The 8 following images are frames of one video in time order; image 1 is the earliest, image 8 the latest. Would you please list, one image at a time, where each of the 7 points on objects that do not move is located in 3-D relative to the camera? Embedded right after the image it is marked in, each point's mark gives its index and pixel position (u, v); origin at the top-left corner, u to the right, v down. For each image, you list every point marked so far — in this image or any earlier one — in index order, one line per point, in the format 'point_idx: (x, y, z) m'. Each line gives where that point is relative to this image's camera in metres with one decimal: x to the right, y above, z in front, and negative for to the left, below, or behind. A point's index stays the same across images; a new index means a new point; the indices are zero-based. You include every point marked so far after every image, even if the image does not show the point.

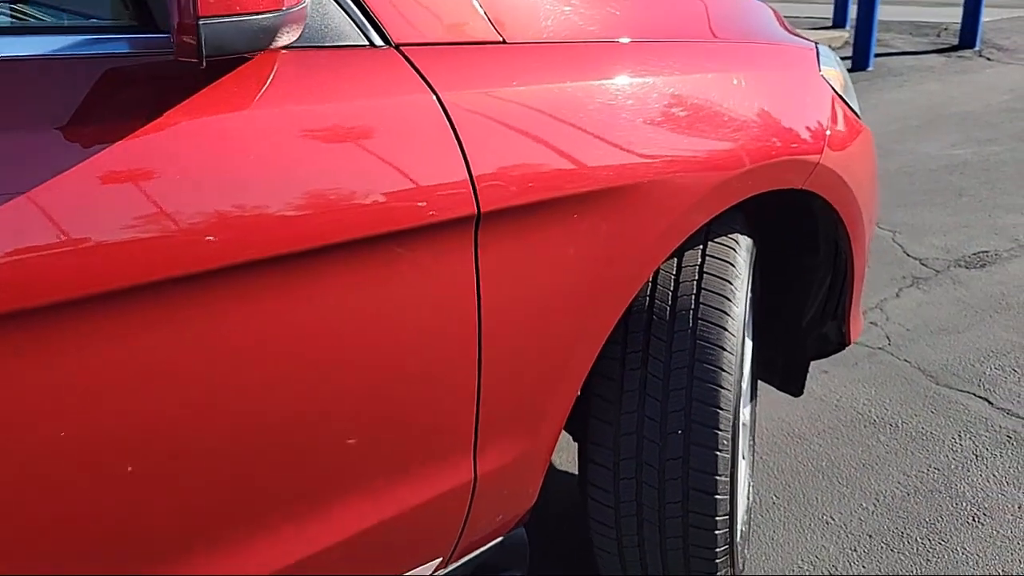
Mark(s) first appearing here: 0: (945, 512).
0: (+1.1, -0.5, +2.2) m
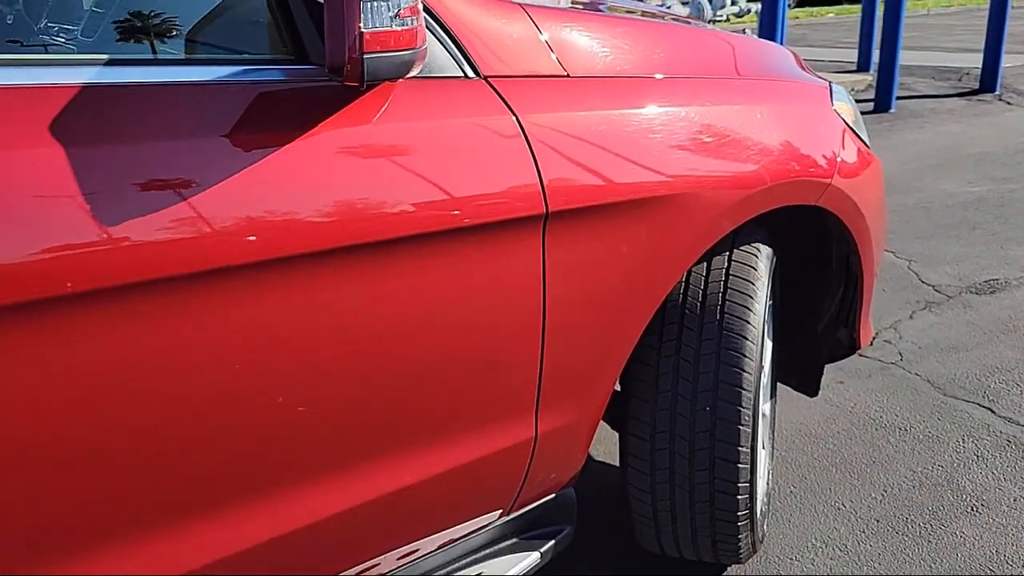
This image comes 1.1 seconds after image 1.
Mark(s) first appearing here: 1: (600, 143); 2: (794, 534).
0: (+1.2, -0.6, +2.4) m
1: (+0.2, +0.3, +1.7) m
2: (+0.7, -0.6, +2.3) m
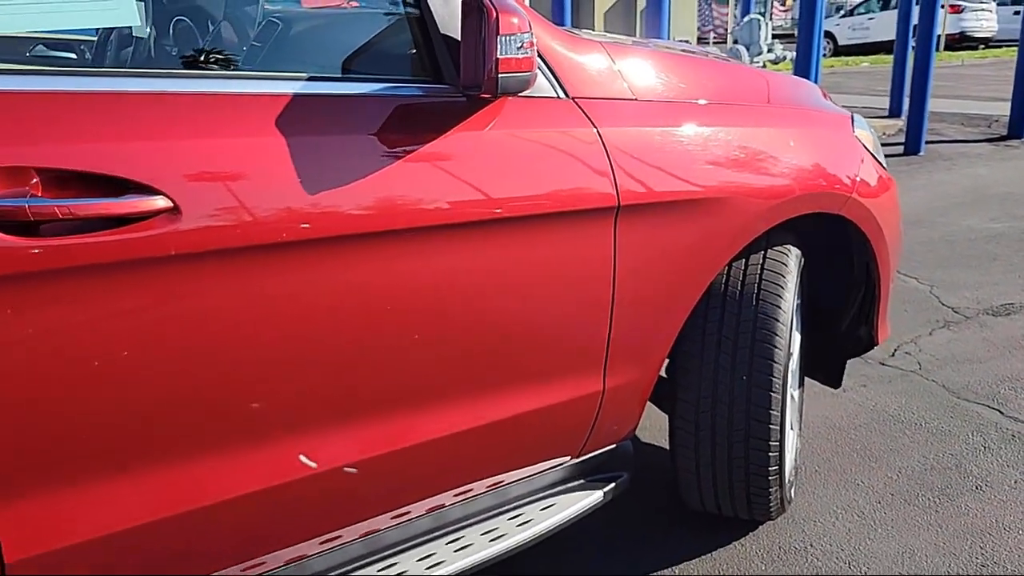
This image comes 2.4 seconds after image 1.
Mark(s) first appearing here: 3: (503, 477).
0: (+1.4, -0.6, +2.7) m
1: (+0.3, +0.3, +2.1) m
2: (+0.9, -0.6, +2.6) m
3: (0.0, -0.4, +2.0) m
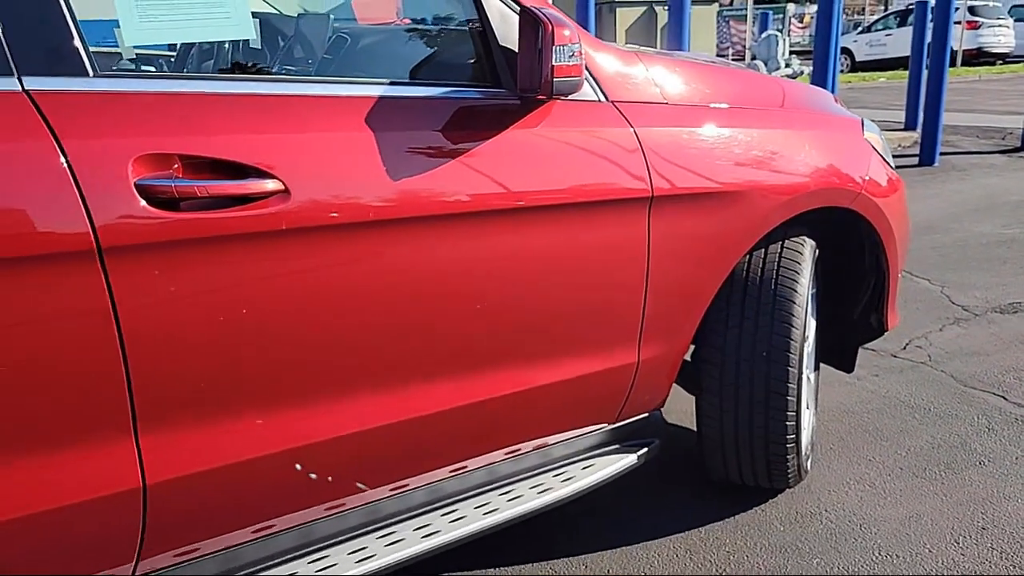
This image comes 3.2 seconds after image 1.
0: (+1.5, -0.6, +3.0) m
1: (+0.5, +0.3, +2.3) m
2: (+1.0, -0.6, +2.9) m
3: (+0.1, -0.4, +2.3) m
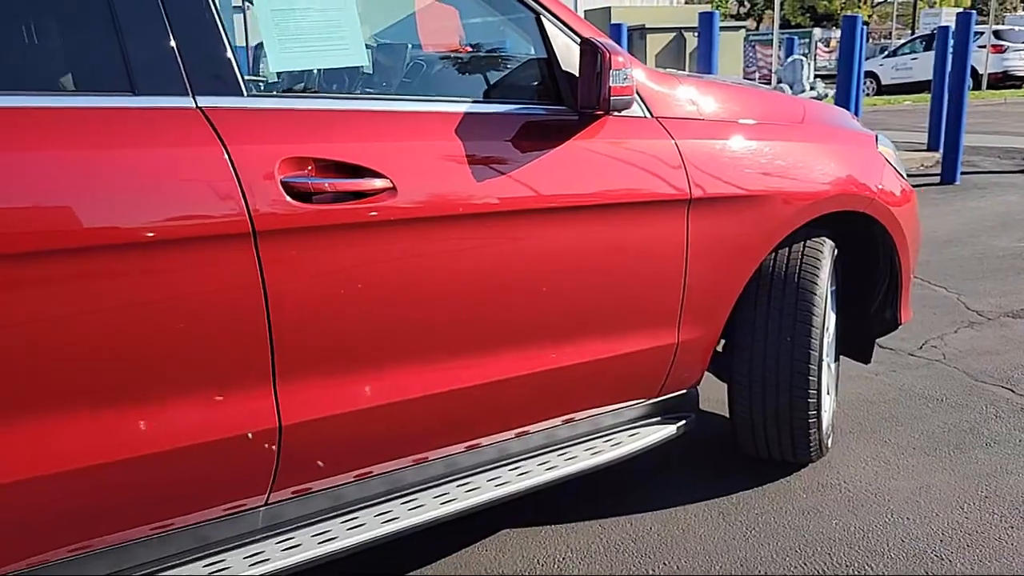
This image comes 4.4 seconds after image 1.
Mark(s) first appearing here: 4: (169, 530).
0: (+1.7, -0.6, +3.3) m
1: (+0.6, +0.4, +2.7) m
2: (+1.2, -0.6, +3.2) m
3: (+0.3, -0.4, +2.6) m
4: (-0.8, -0.5, +2.0) m
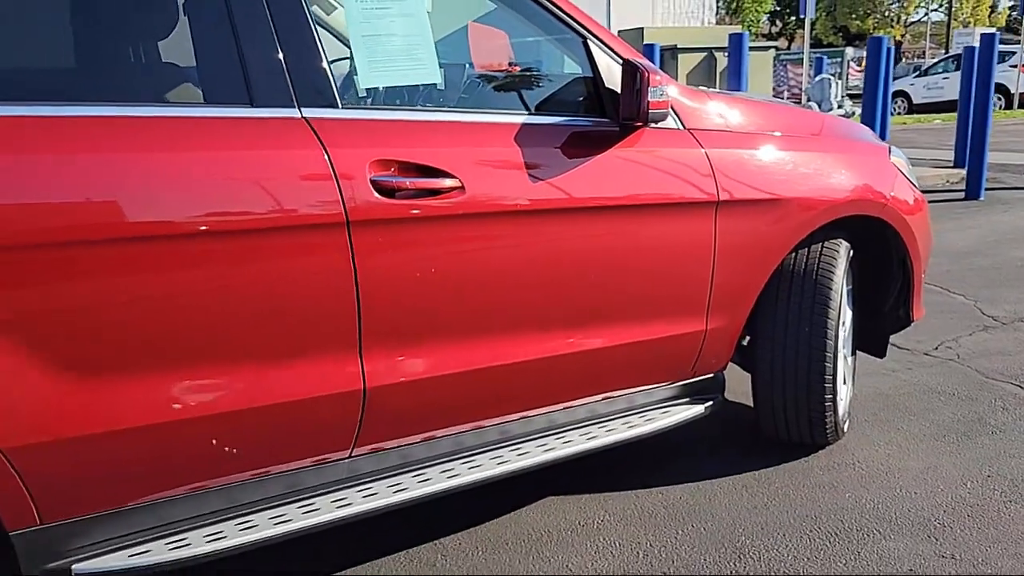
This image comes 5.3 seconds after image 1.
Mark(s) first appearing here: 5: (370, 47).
0: (+1.8, -0.6, +3.5) m
1: (+0.8, +0.4, +3.0) m
2: (+1.4, -0.6, +3.5) m
3: (+0.4, -0.3, +3.0) m
4: (-0.6, -0.5, +2.3) m
5: (-0.4, +0.7, +2.5) m
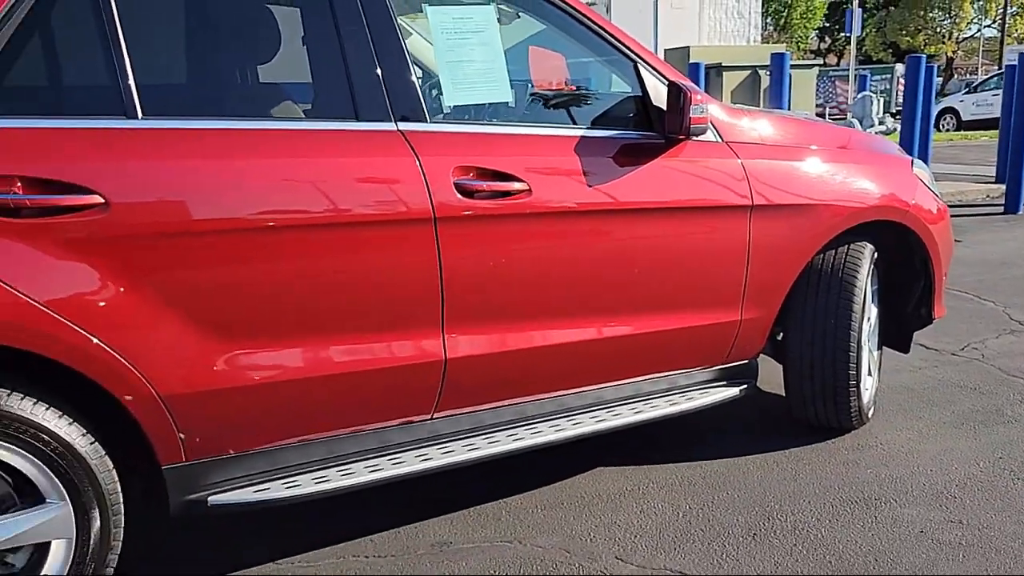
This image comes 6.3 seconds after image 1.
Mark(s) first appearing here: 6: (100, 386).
0: (+2.1, -0.6, +3.8) m
1: (+1.0, +0.4, +3.4) m
2: (+1.6, -0.6, +3.8) m
3: (+0.6, -0.3, +3.3) m
4: (-0.5, -0.4, +2.8) m
5: (-0.2, +0.7, +3.0) m
6: (-1.1, -0.3, +2.3) m
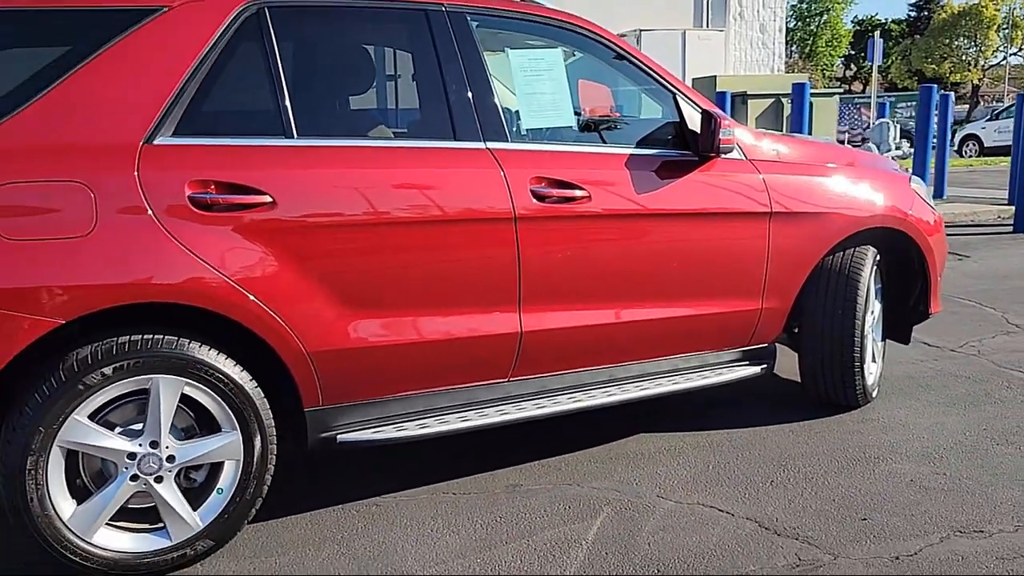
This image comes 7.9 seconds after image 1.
0: (+2.3, -0.6, +4.4) m
1: (+1.3, +0.4, +4.0) m
2: (+1.9, -0.6, +4.4) m
3: (+0.9, -0.3, +4.0) m
4: (-0.2, -0.4, +3.4) m
5: (+0.1, +0.8, +3.6) m
6: (-0.9, -0.2, +3.0) m
